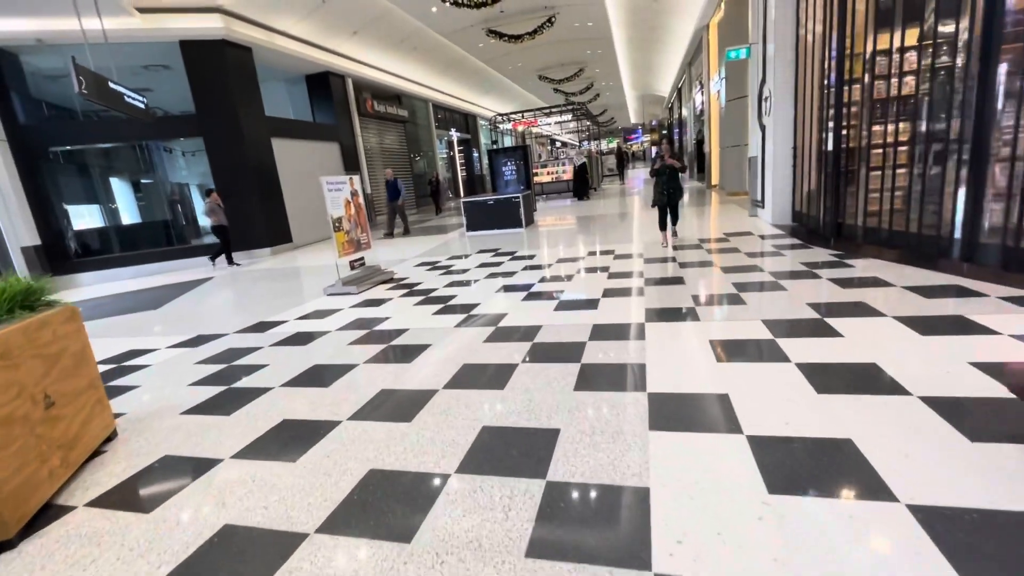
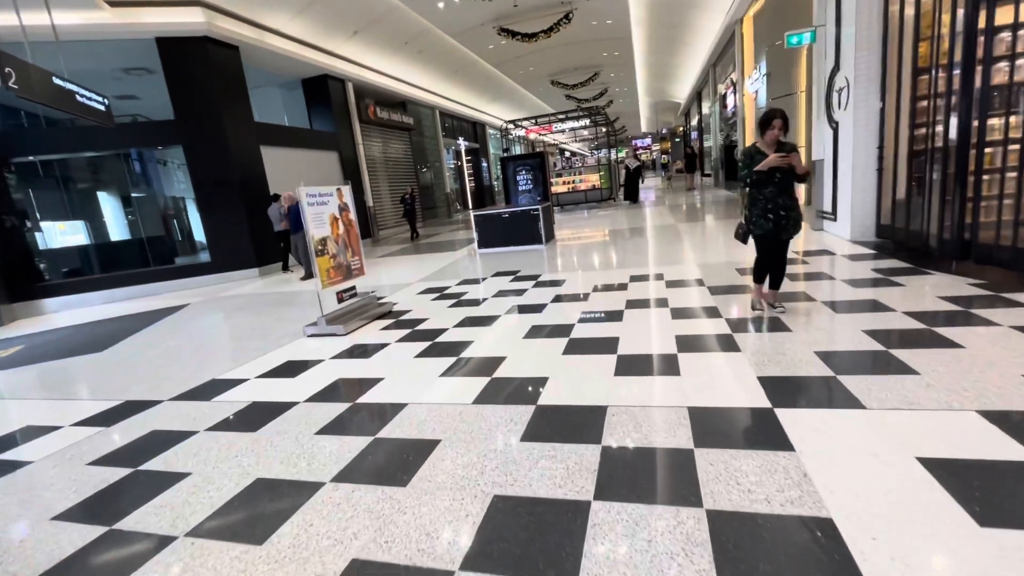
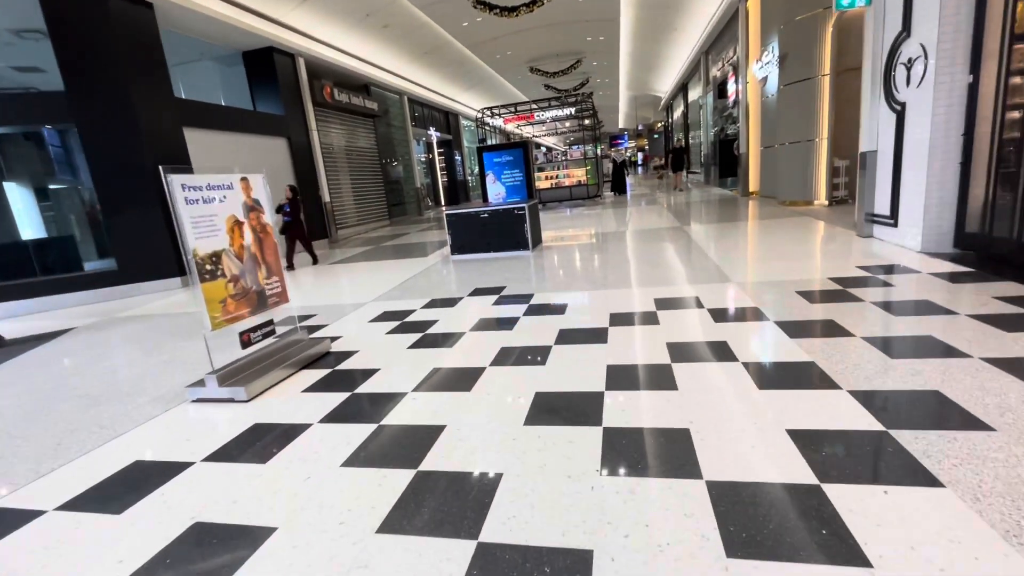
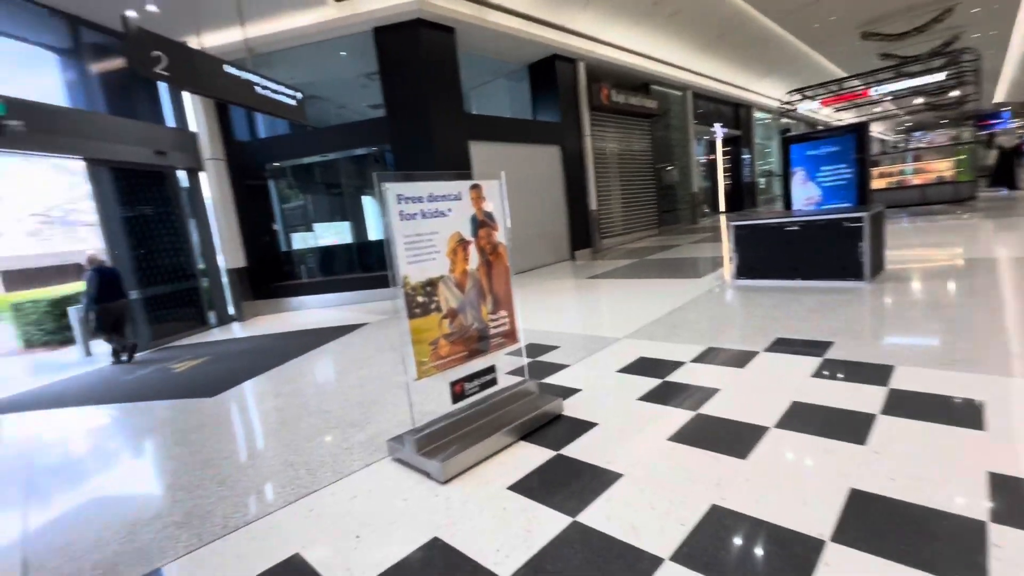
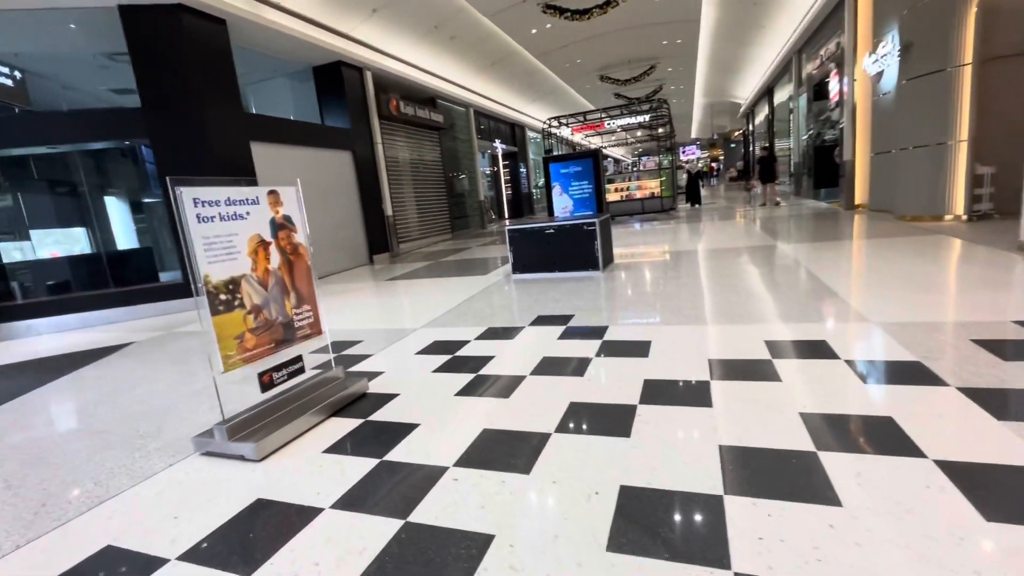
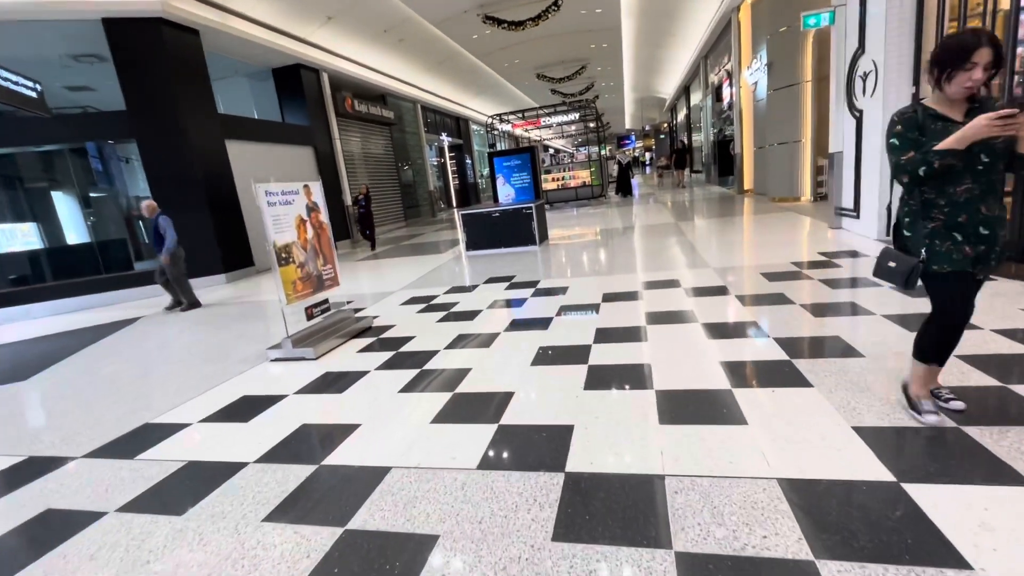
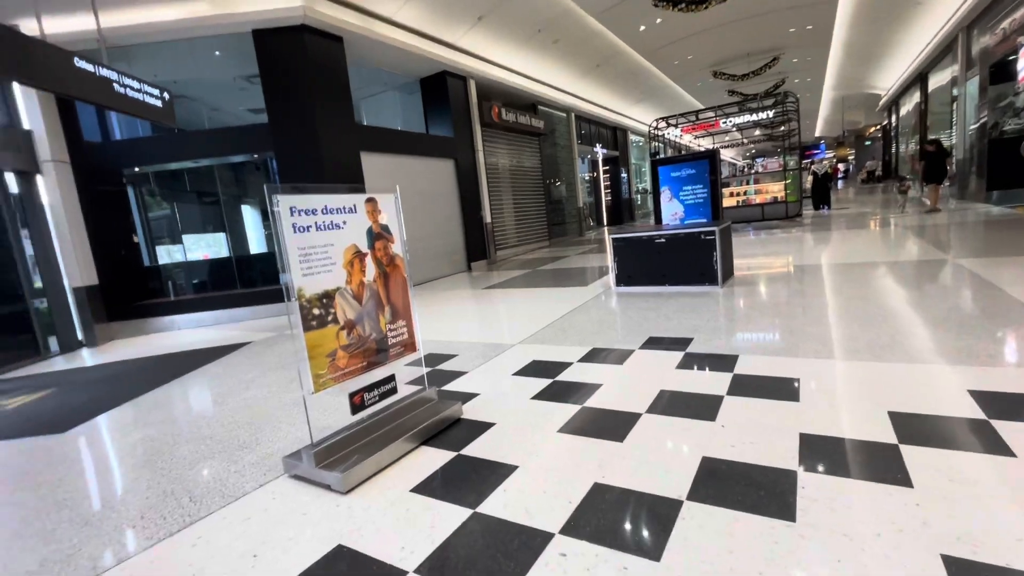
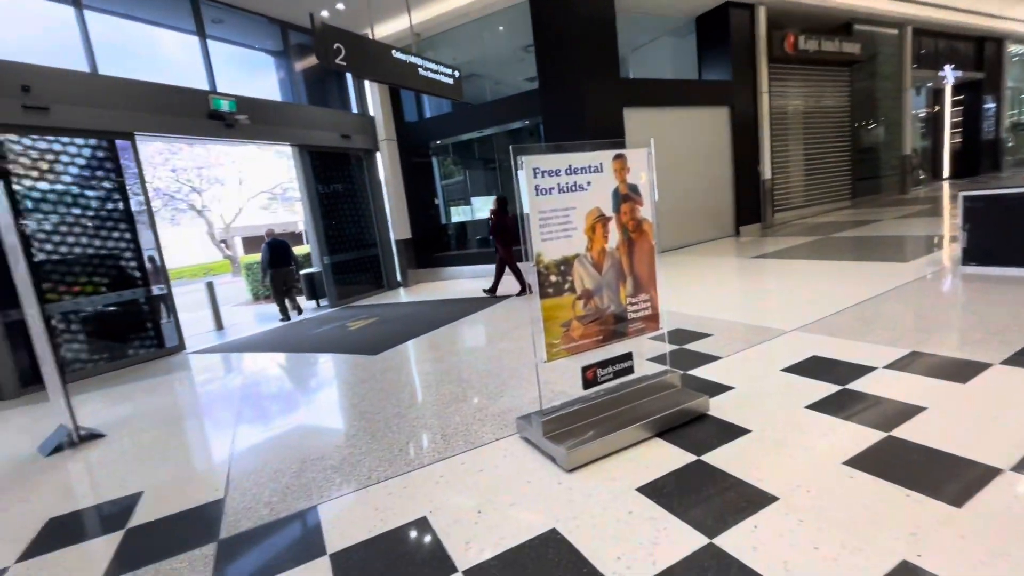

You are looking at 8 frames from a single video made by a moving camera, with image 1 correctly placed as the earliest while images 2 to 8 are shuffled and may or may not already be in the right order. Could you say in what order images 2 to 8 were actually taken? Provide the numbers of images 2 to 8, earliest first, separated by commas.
2, 6, 3, 5, 7, 4, 8
